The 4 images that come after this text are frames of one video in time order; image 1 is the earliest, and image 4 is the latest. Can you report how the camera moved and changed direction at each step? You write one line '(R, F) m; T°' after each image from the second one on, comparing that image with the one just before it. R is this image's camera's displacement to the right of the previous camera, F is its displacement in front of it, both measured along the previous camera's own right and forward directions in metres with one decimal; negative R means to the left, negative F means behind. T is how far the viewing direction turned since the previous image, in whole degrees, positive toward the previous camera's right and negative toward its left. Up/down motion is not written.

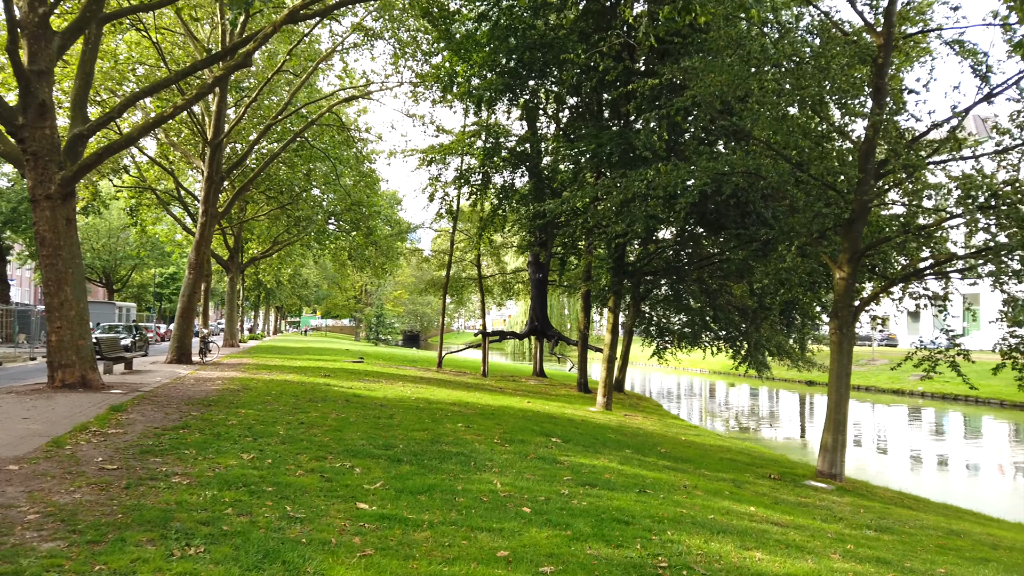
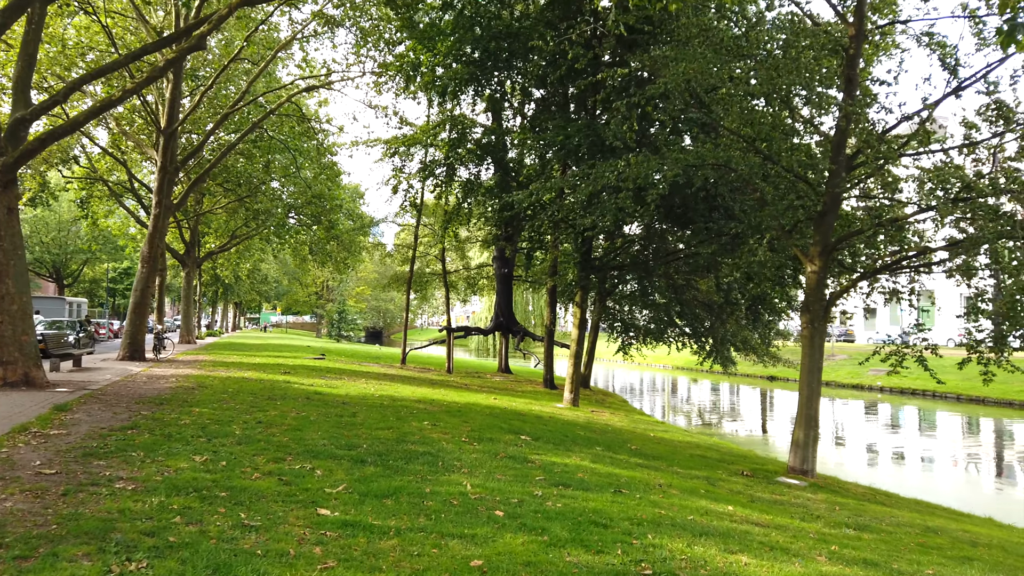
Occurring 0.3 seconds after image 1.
(-0.1, +0.3) m; +3°
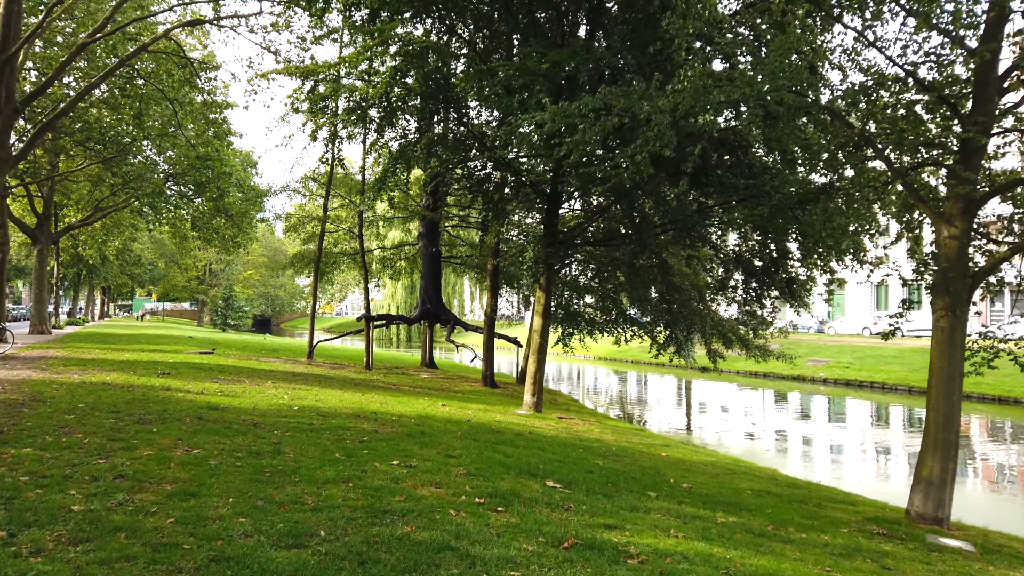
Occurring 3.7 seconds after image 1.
(-1.2, +3.8) m; +8°
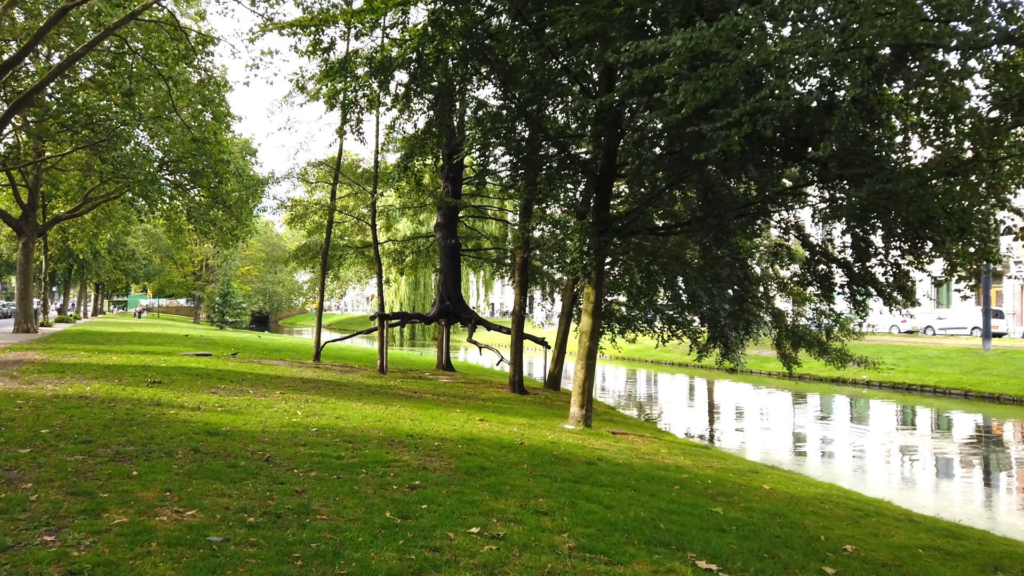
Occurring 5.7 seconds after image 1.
(-0.9, +2.1) m; 0°
